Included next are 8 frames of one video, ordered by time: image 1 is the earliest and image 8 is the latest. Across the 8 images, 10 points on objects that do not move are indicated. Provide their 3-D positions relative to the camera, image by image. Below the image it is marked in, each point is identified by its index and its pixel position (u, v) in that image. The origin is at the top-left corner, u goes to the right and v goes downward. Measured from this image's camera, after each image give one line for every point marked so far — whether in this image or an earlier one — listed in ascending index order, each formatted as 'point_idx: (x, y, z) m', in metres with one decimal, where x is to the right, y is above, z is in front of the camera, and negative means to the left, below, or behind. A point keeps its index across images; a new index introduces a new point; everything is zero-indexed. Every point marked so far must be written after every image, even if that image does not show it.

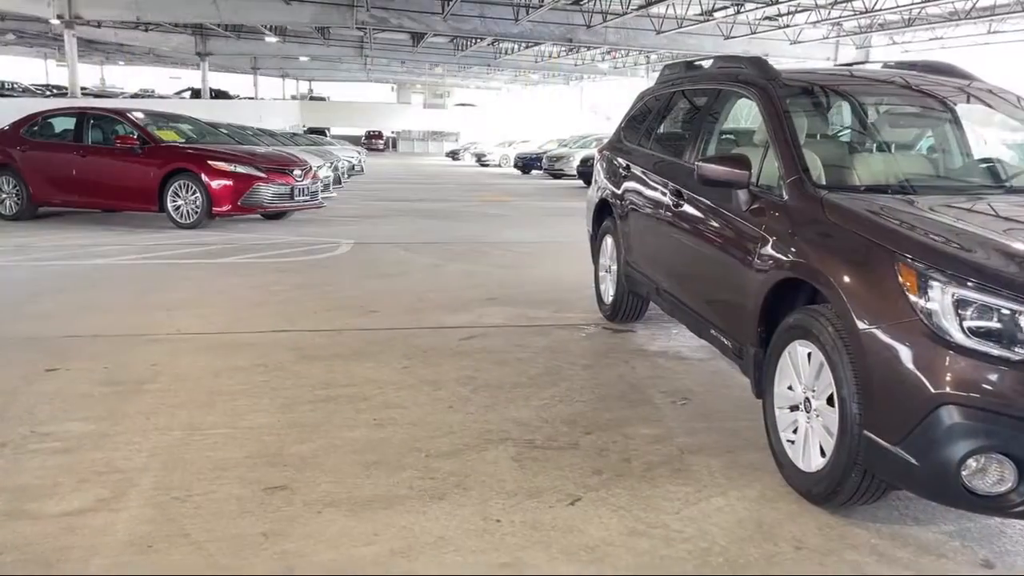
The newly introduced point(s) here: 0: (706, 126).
0: (+1.0, +0.9, +4.5) m
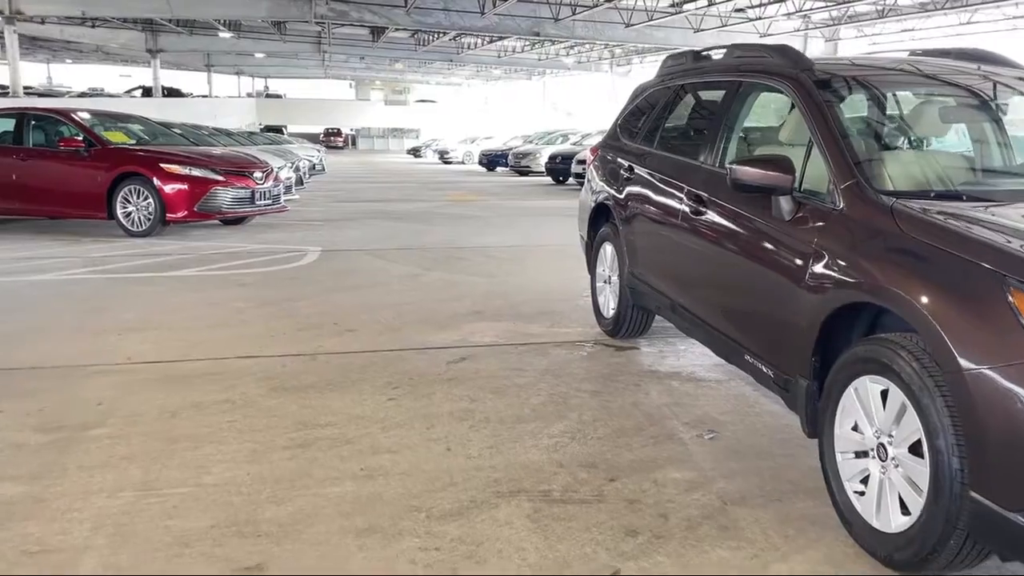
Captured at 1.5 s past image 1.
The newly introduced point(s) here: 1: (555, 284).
0: (+1.0, +0.8, +4.0) m
1: (+0.3, 0.0, +6.6) m
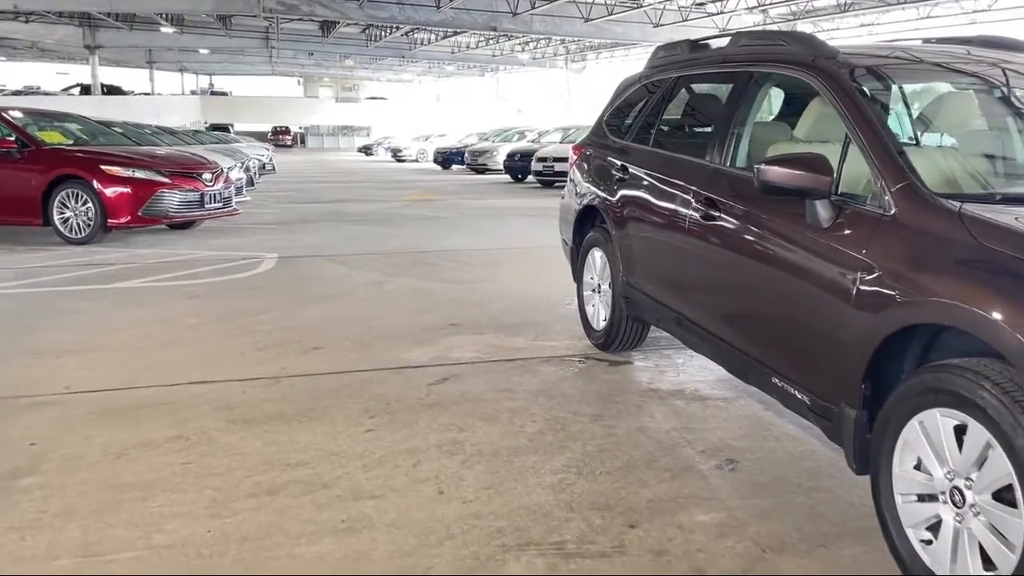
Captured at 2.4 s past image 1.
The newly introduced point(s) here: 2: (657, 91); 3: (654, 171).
0: (+0.9, +0.7, +3.7) m
1: (+0.1, 0.0, +6.2) m
2: (+0.8, +1.0, +4.4) m
3: (+0.7, +0.6, +4.1) m
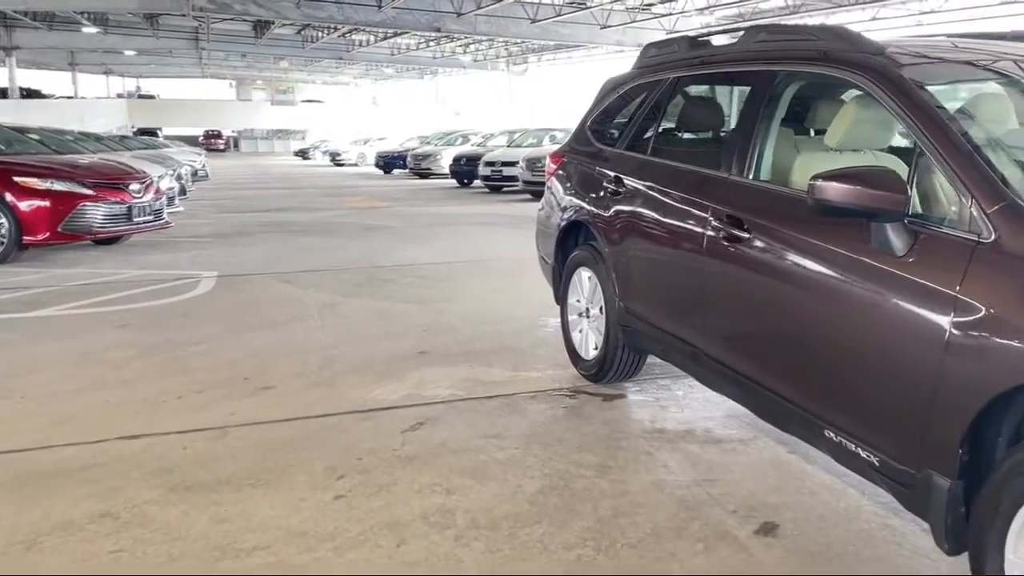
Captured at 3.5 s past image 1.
0: (+0.9, +0.6, +3.2) m
1: (-0.1, -0.2, +5.7) m
2: (+0.7, +0.9, +4.0) m
3: (+0.6, +0.4, +3.6) m
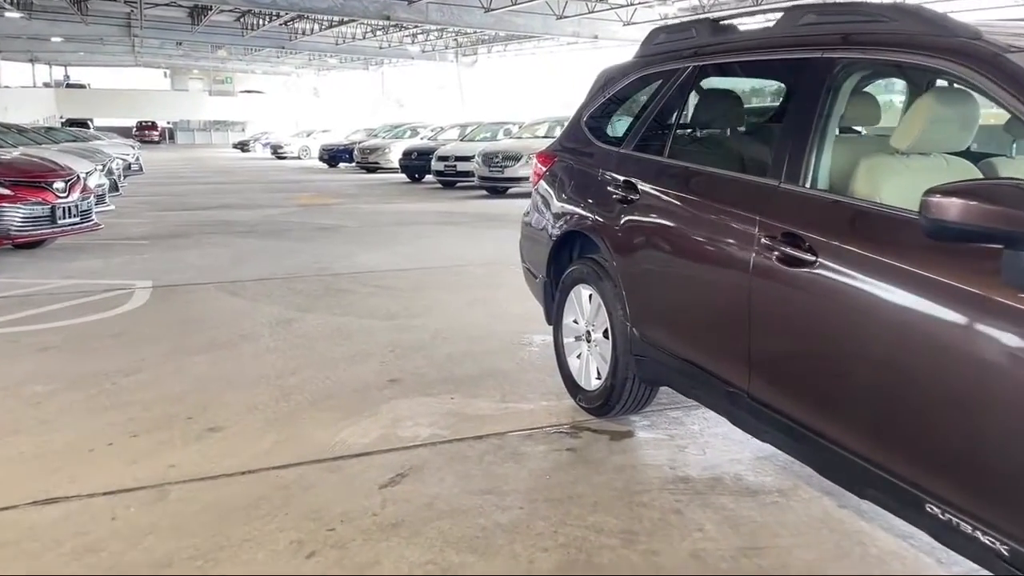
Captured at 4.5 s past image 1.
0: (+0.9, +0.5, +2.7) m
1: (-0.2, -0.2, +5.1) m
2: (+0.6, +0.8, +3.4) m
3: (+0.6, +0.4, +3.1) m
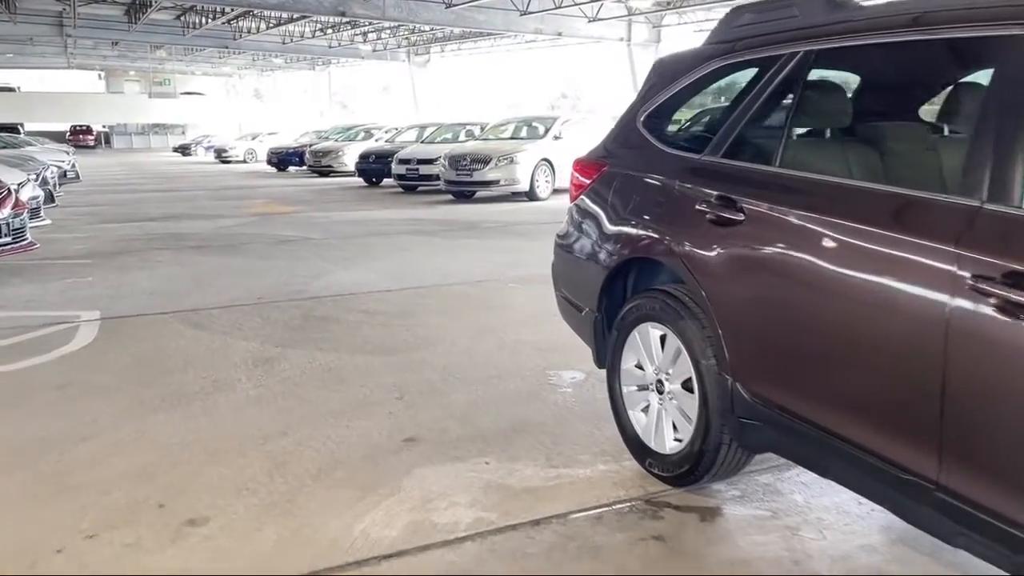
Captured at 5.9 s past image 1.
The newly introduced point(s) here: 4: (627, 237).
0: (+1.1, +0.4, +2.1) m
1: (-0.1, -0.4, +4.4) m
2: (+0.8, +0.7, +2.8) m
3: (+0.8, +0.2, +2.4) m
4: (+0.4, +0.2, +3.1) m
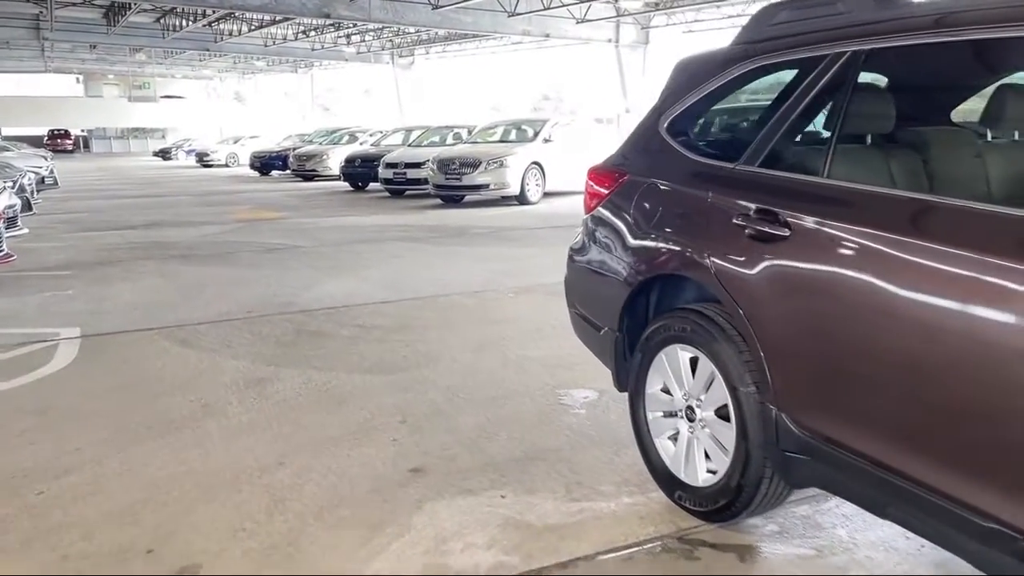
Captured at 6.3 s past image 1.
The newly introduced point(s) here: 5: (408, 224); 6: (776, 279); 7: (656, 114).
0: (+1.2, +0.4, +1.9) m
1: (-0.1, -0.5, +4.2) m
2: (+0.9, +0.6, +2.6) m
3: (+0.9, +0.2, +2.2) m
4: (+0.5, +0.1, +2.9) m
5: (-1.3, +0.8, +11.1) m
6: (+0.7, 0.0, +2.4) m
7: (+0.5, +0.6, +3.1) m
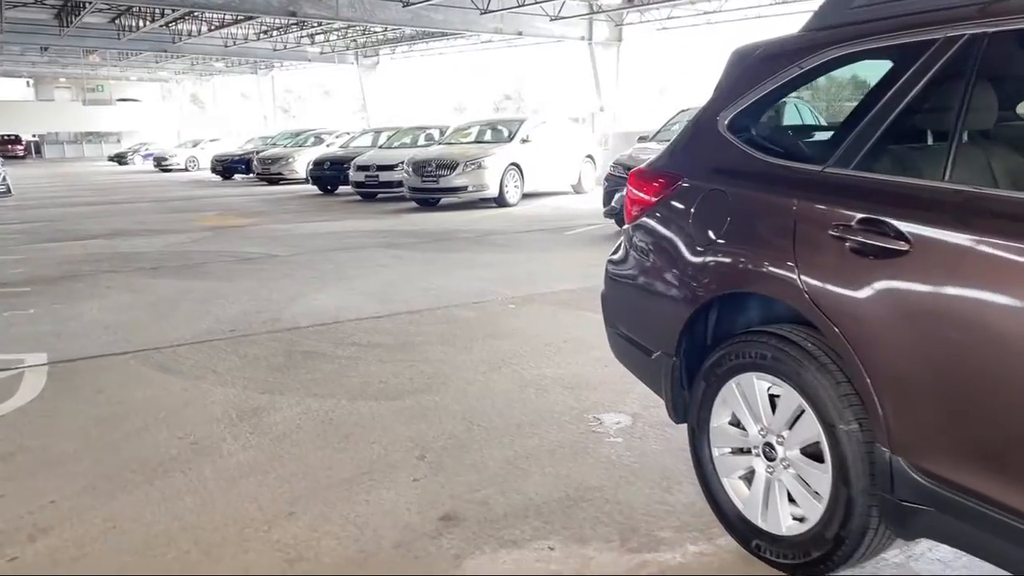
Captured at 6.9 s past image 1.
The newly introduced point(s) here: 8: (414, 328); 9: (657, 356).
0: (+1.4, +0.3, +1.5) m
1: (0.0, -0.5, +3.8) m
2: (+1.0, +0.6, +2.2) m
3: (+1.1, +0.1, +1.9) m
4: (+0.6, 0.0, +2.5) m
5: (-1.6, +0.7, +10.7) m
6: (+0.9, 0.0, +2.0) m
7: (+0.6, +0.6, +2.8) m
8: (-0.6, -0.2, +5.1) m
9: (+0.5, -0.2, +2.8) m
